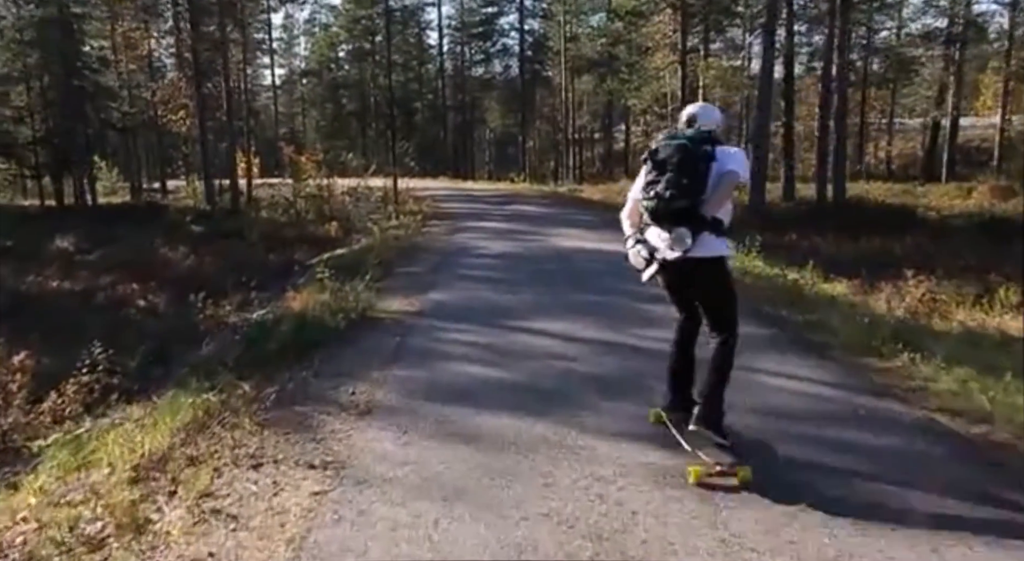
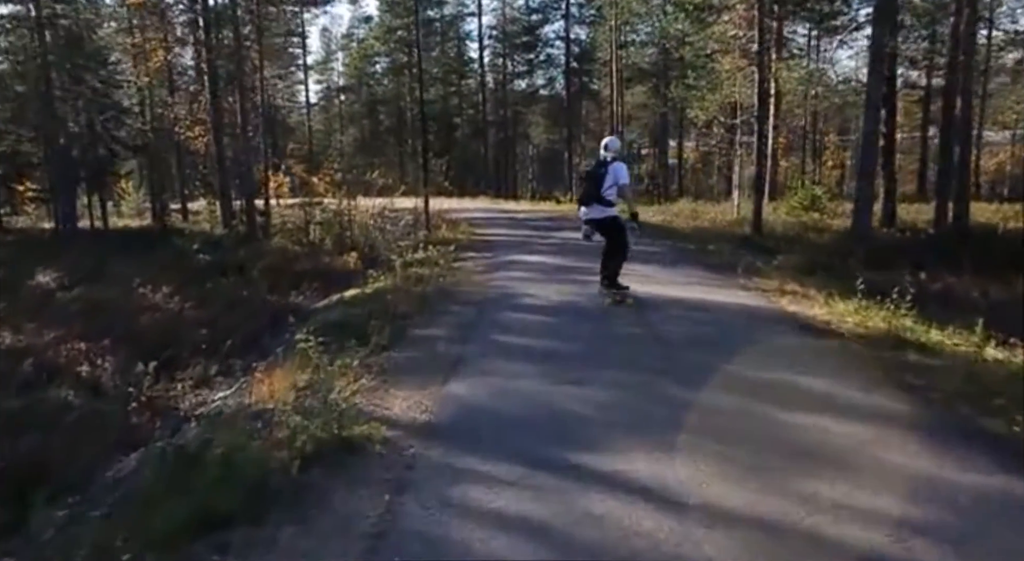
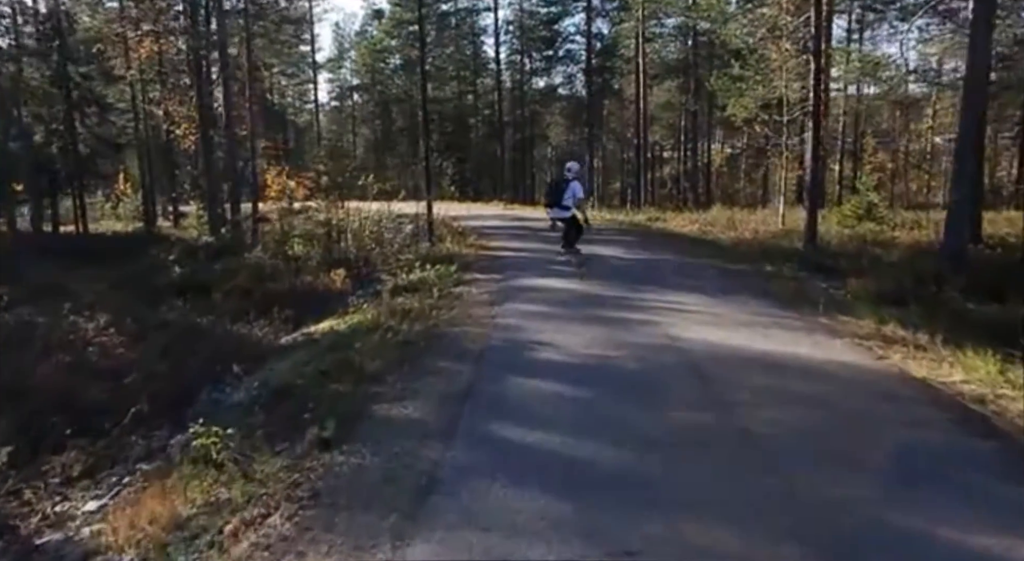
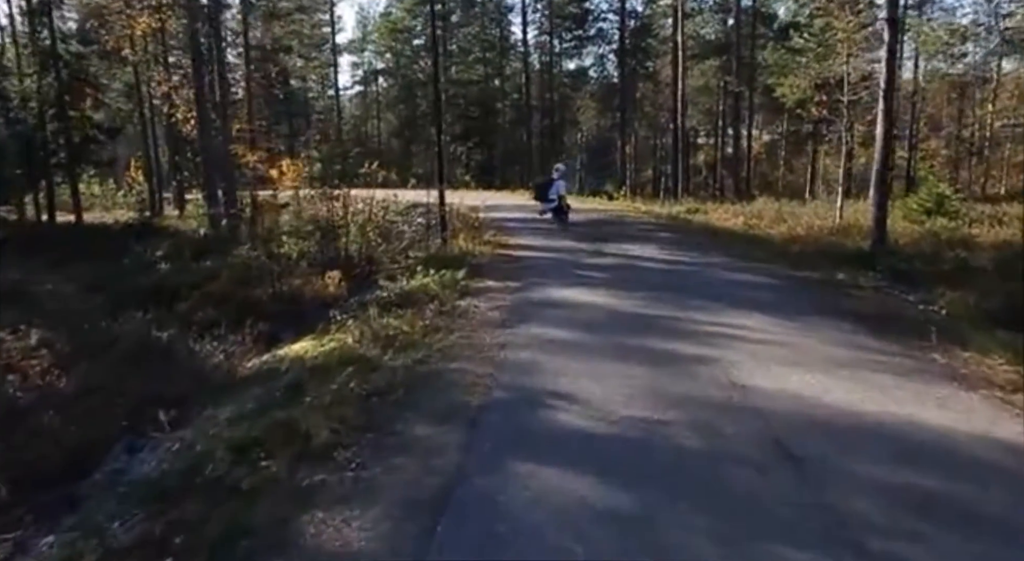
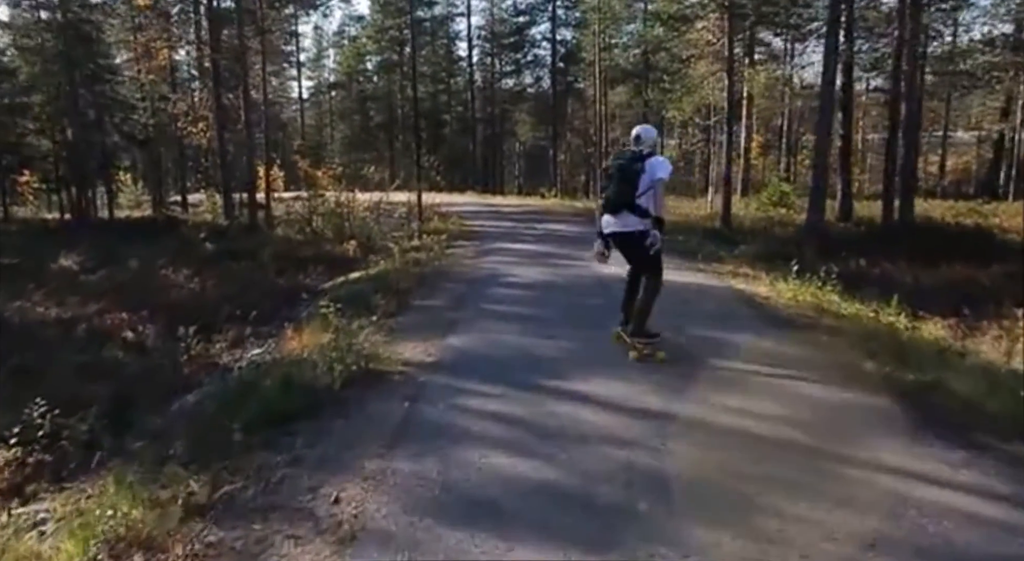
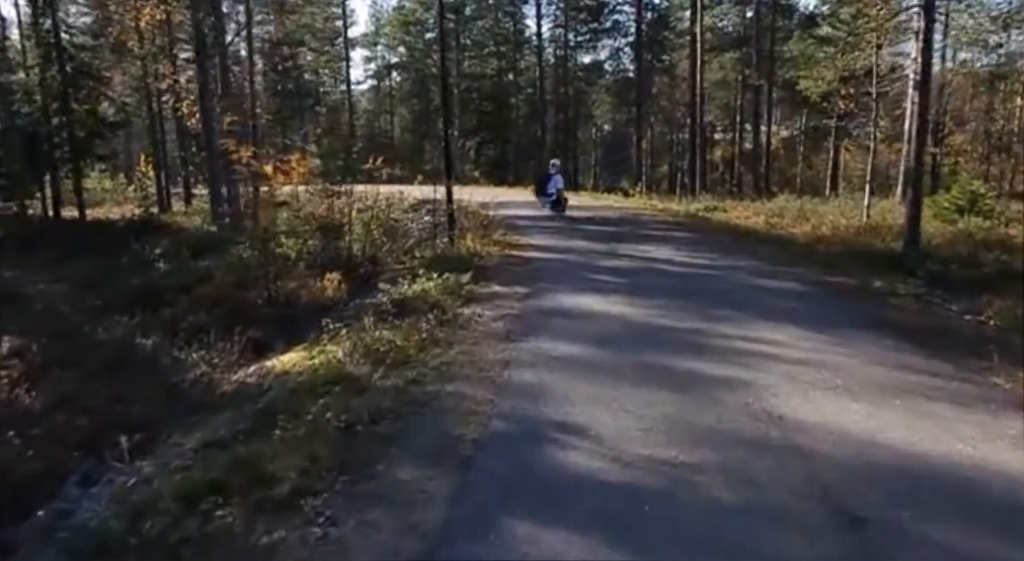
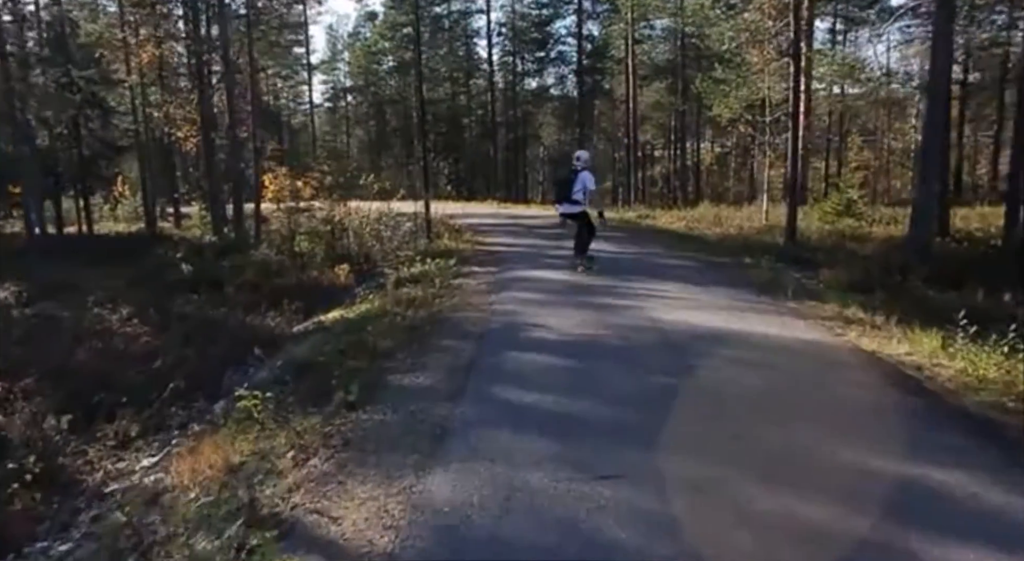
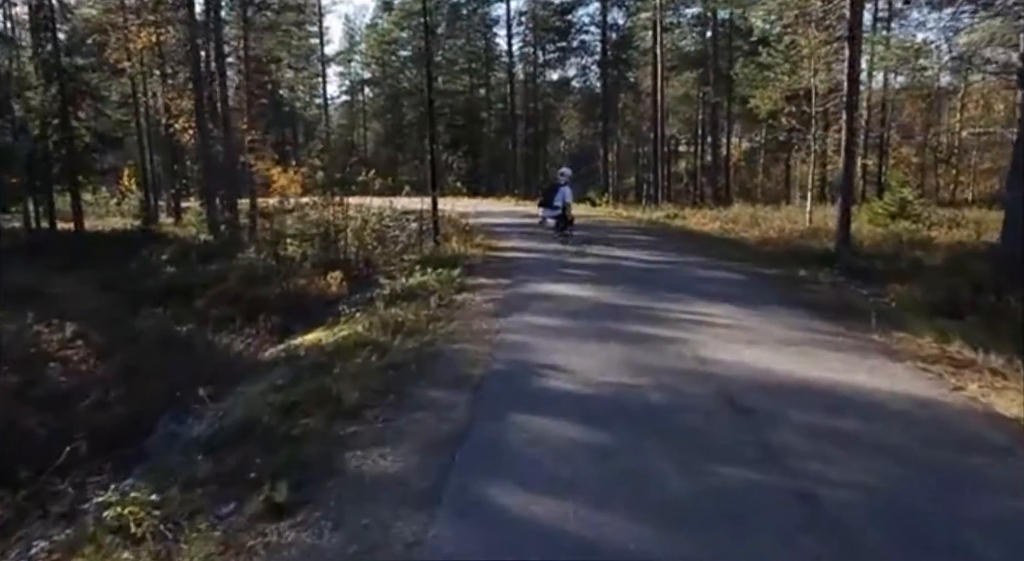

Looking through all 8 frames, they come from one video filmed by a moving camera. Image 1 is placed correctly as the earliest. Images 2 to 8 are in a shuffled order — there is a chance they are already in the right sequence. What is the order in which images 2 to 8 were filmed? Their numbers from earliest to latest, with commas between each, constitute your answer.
5, 2, 7, 3, 8, 4, 6
